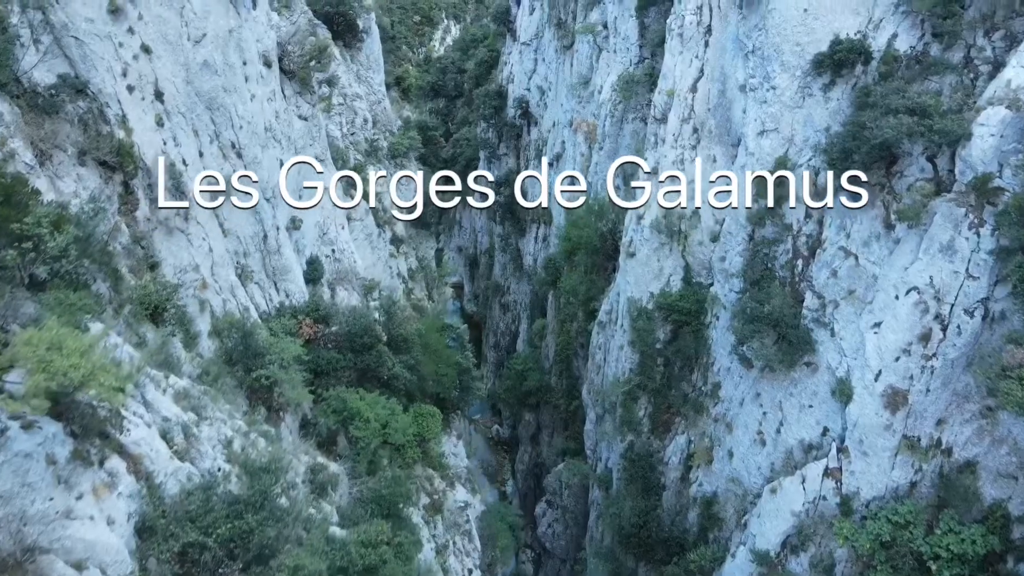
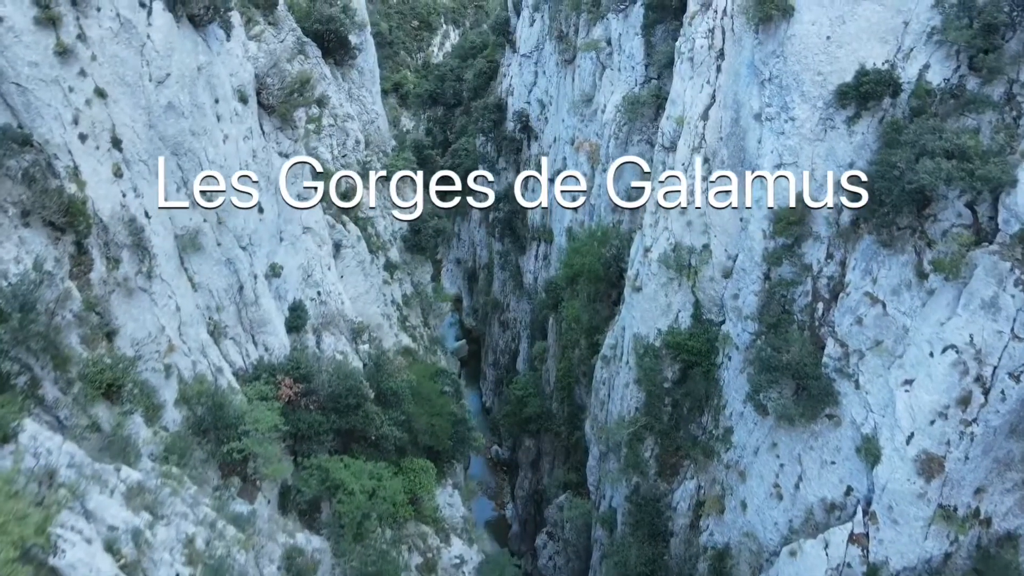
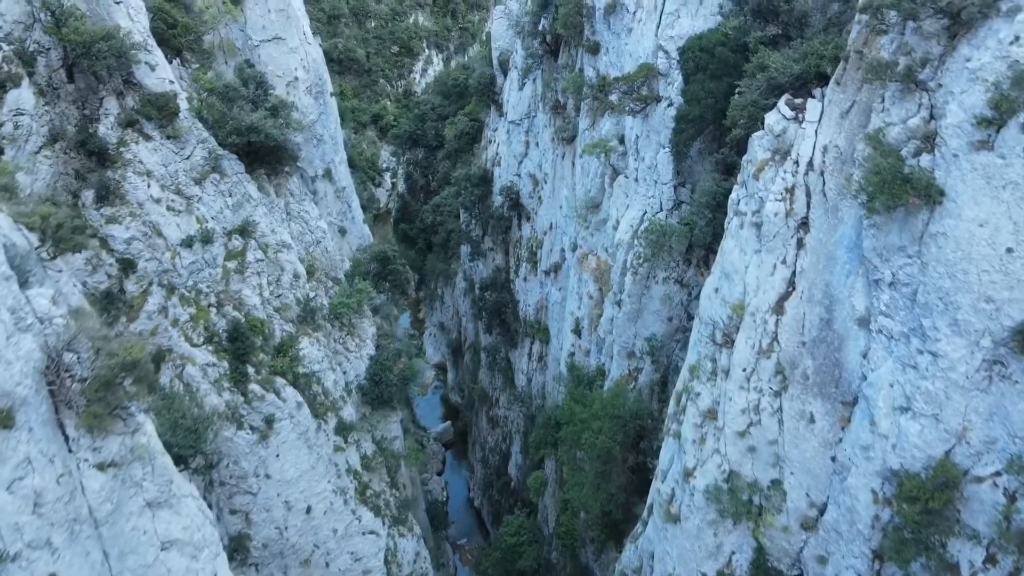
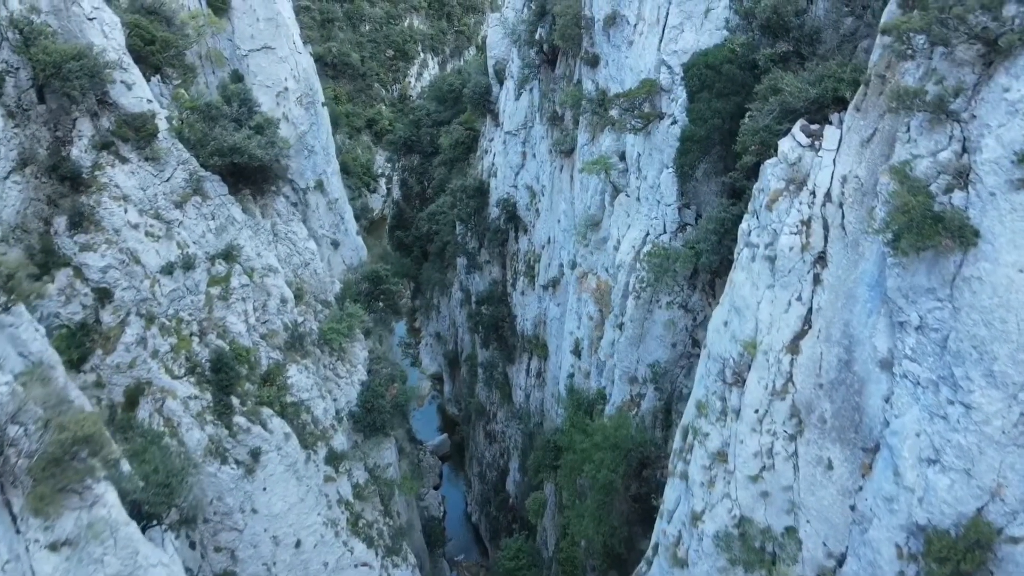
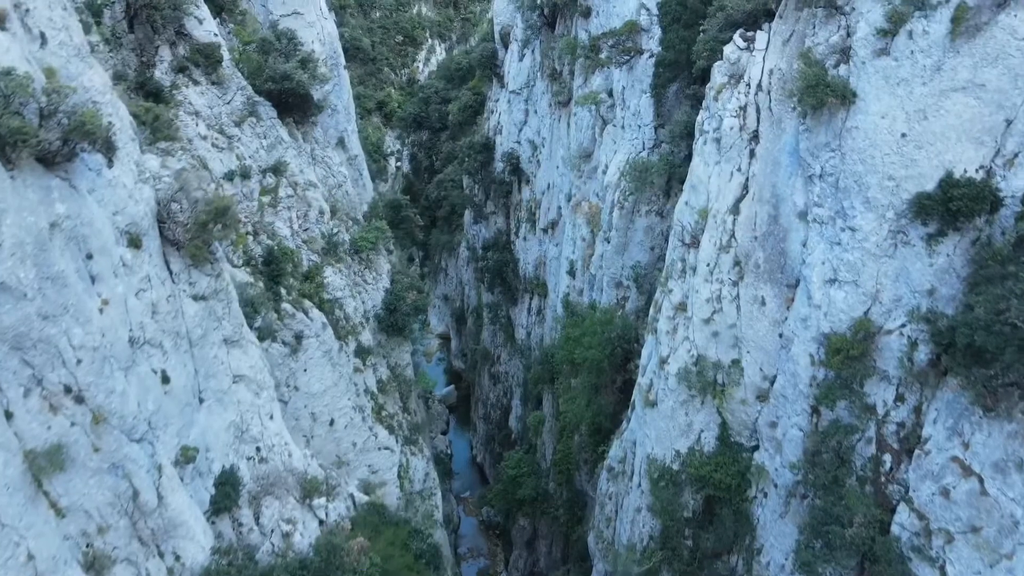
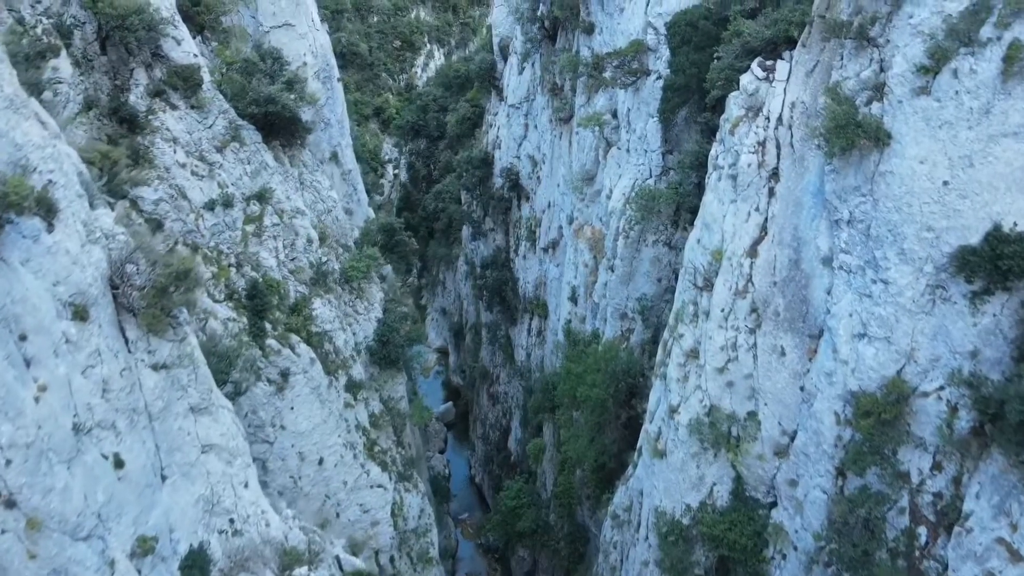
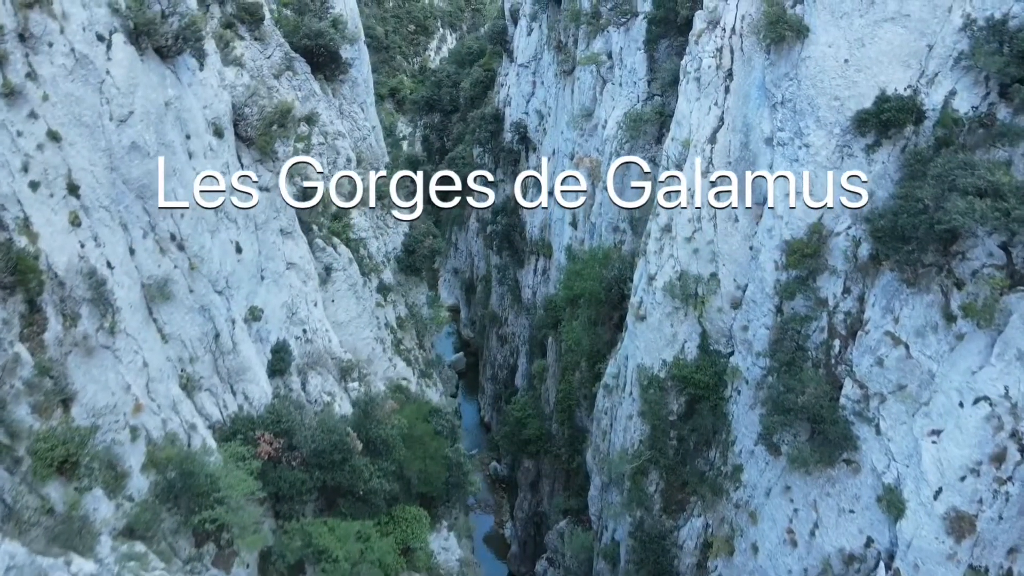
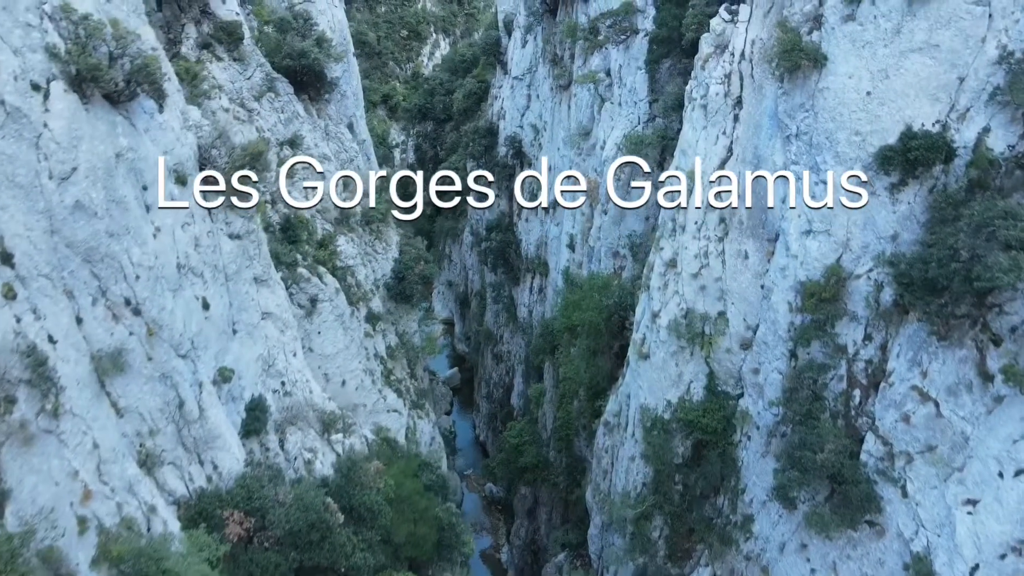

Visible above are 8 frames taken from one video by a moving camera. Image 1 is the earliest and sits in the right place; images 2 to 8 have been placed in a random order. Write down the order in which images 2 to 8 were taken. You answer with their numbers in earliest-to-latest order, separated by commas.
2, 7, 8, 5, 6, 3, 4
